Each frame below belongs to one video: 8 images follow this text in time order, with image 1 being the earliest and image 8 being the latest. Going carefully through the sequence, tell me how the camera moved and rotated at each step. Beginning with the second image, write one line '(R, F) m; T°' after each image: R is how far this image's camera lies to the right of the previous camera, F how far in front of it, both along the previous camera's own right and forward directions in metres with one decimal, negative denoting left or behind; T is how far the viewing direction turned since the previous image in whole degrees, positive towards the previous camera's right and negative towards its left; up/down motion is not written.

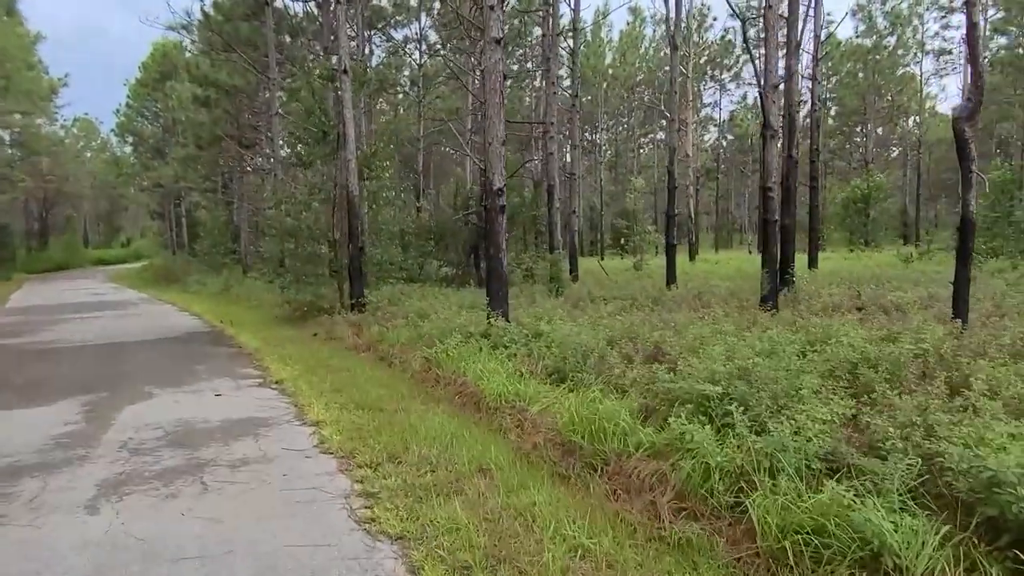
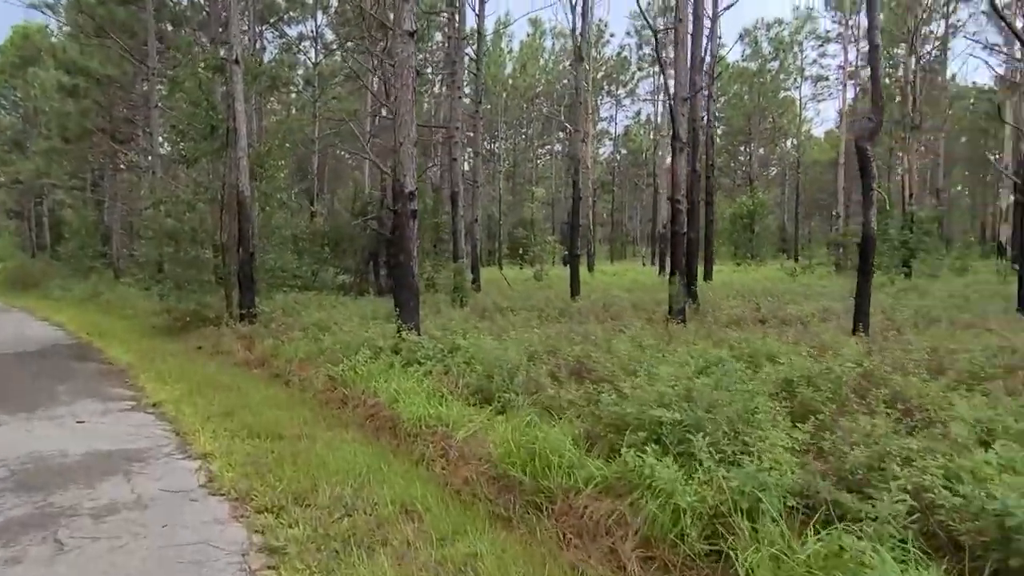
(-0.2, +0.7) m; +8°
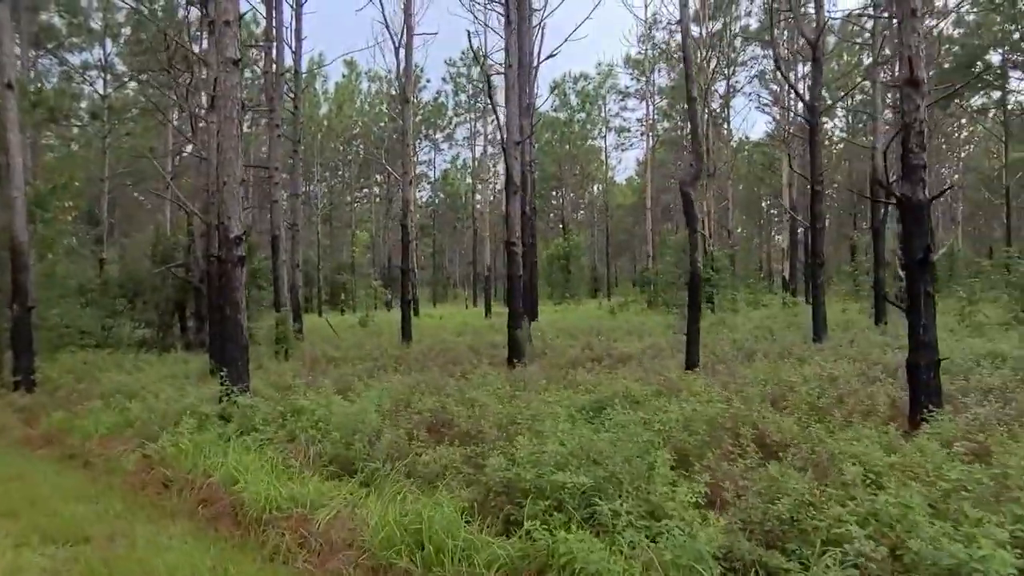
(-0.4, +0.6) m; +14°
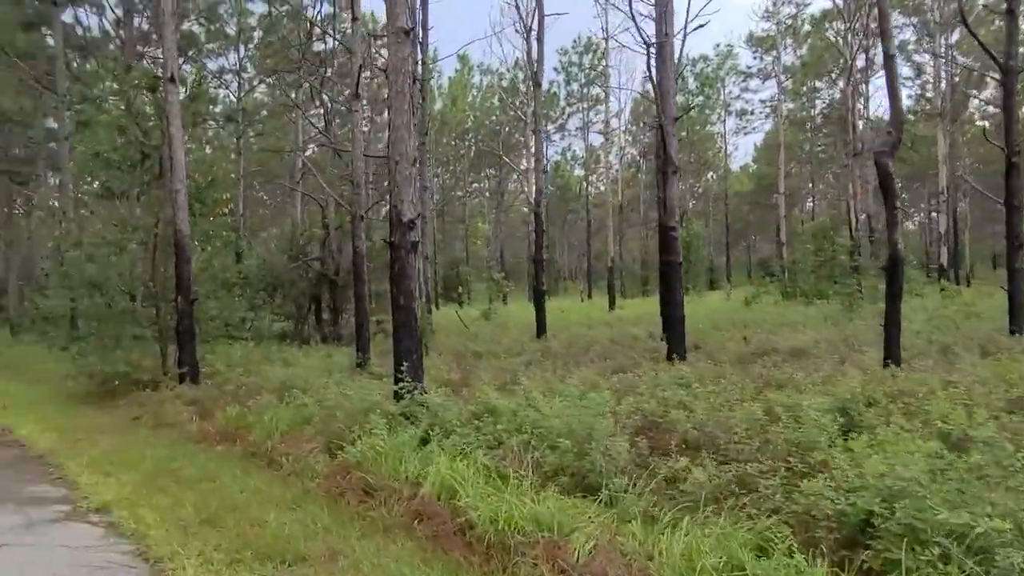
(-1.1, +0.9) m; -8°
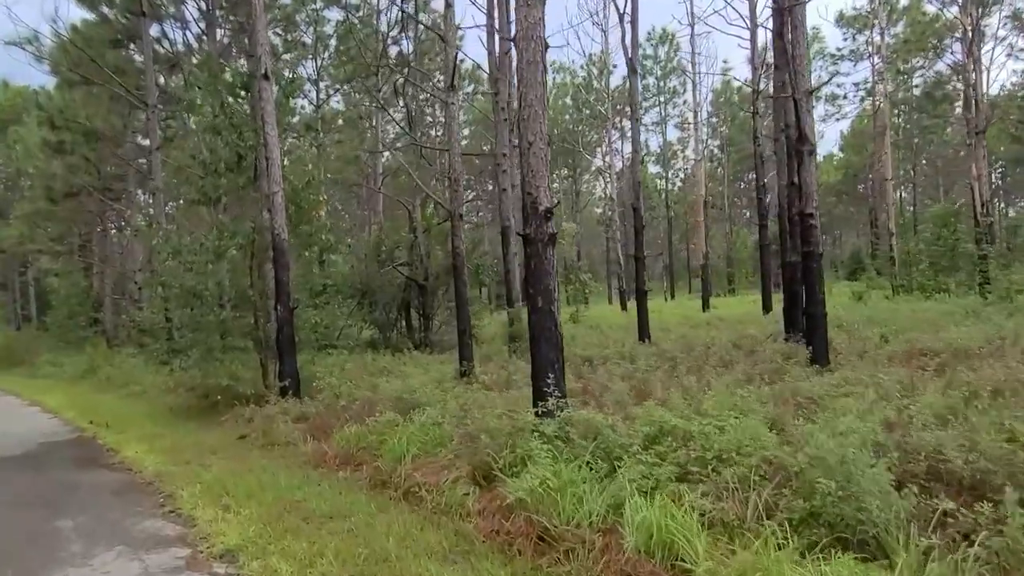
(-0.9, +1.1) m; -5°
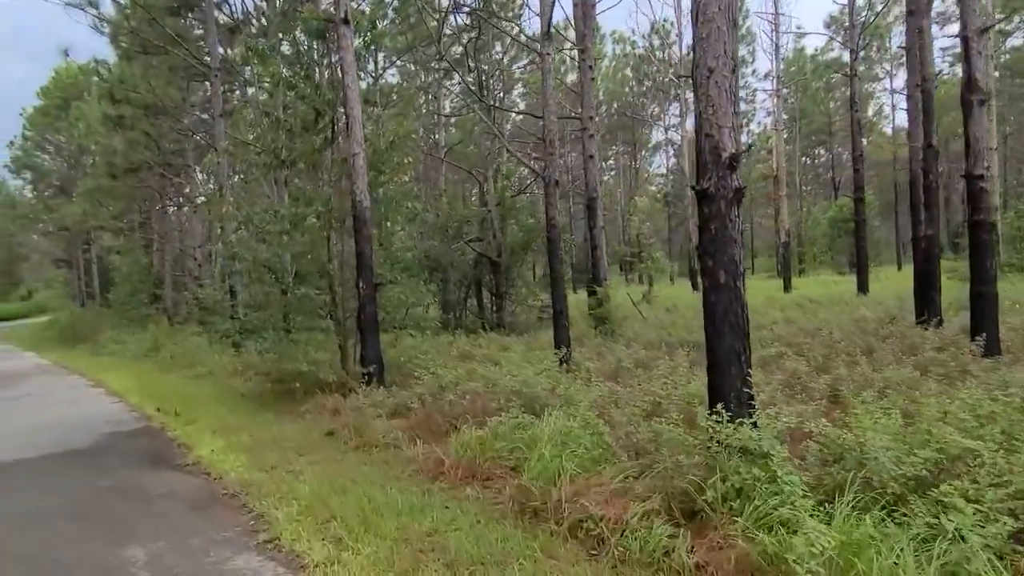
(-1.0, +1.5) m; -4°
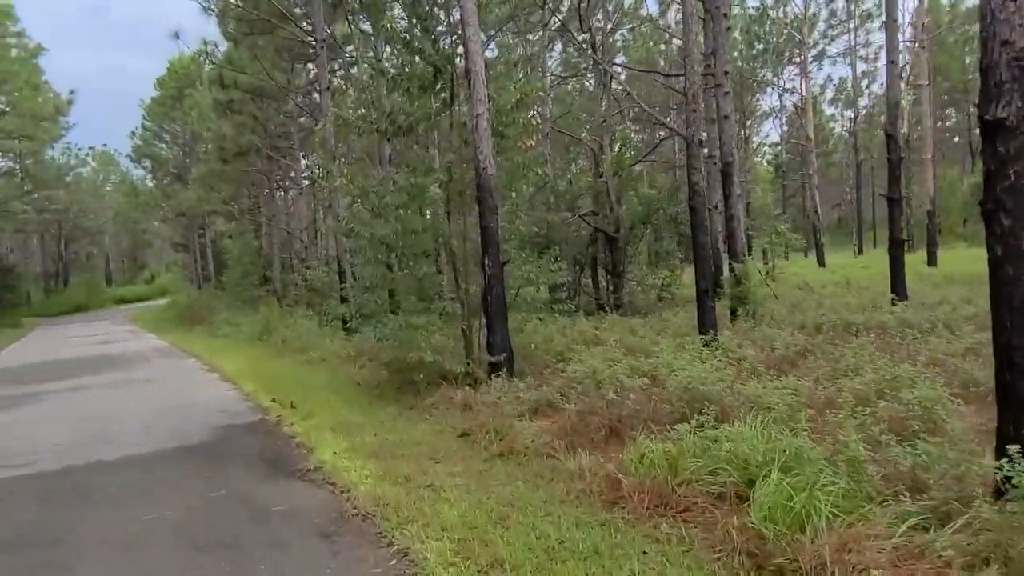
(-0.7, +1.3) m; -7°
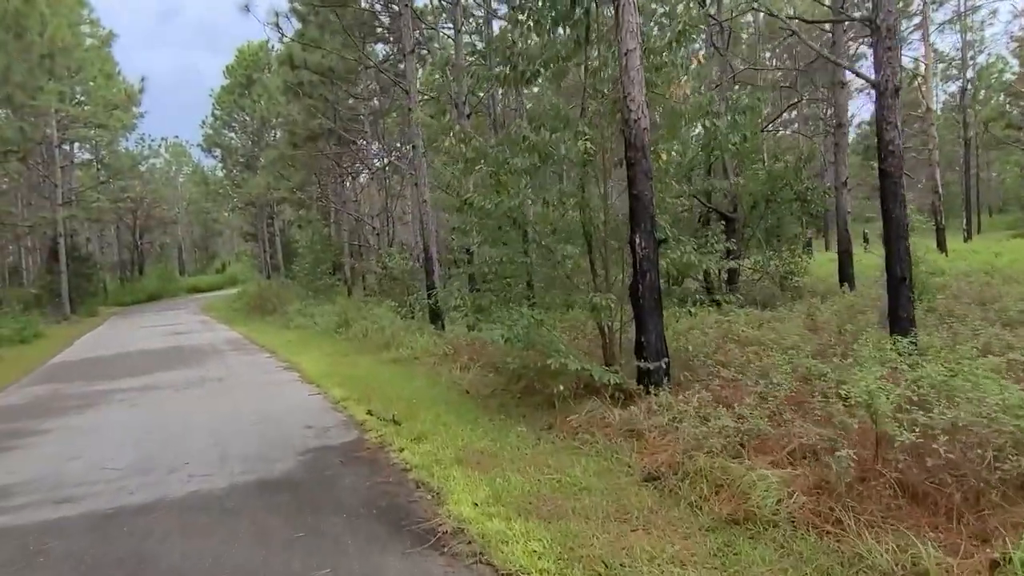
(-1.0, +2.0) m; -5°
